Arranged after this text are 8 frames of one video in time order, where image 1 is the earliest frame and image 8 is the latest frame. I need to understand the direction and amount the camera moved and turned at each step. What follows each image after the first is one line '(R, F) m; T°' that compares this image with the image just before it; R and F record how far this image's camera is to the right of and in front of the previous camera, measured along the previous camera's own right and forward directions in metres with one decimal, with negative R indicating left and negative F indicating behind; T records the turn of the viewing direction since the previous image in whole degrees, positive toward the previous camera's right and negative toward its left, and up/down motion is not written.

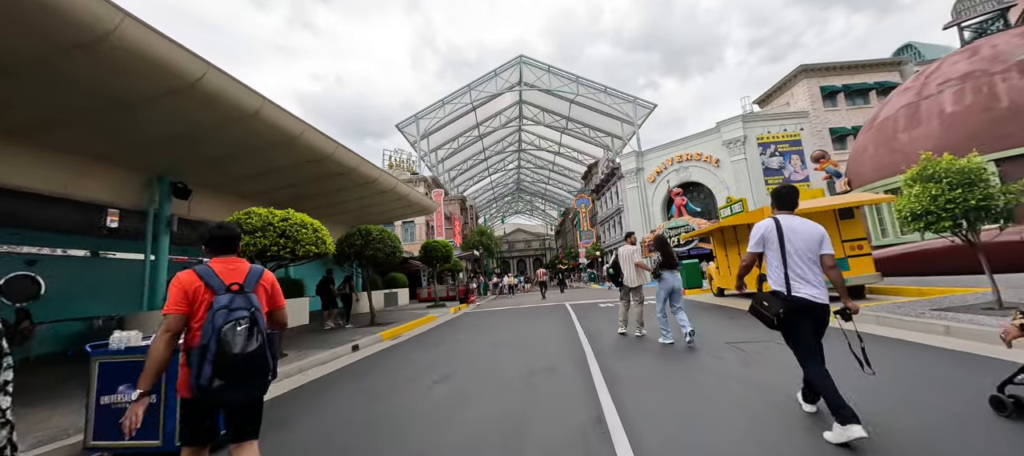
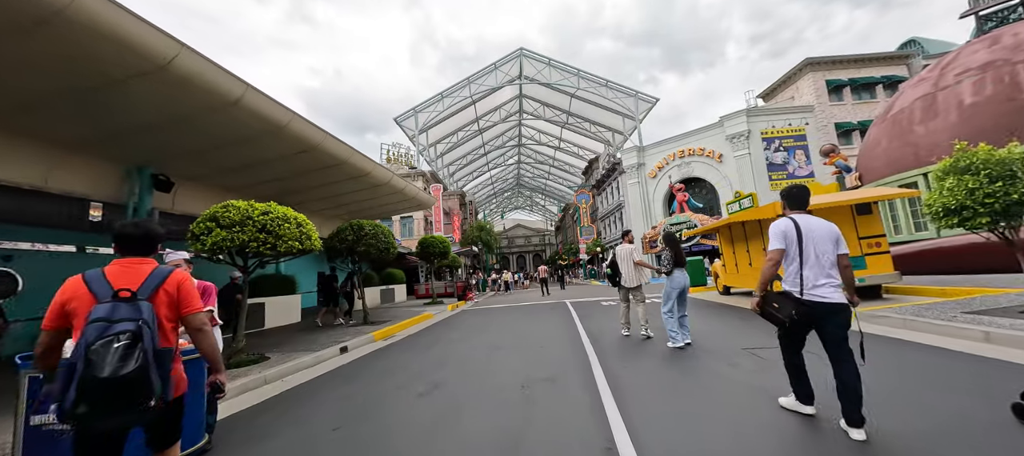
(0.0, +0.4) m; 0°
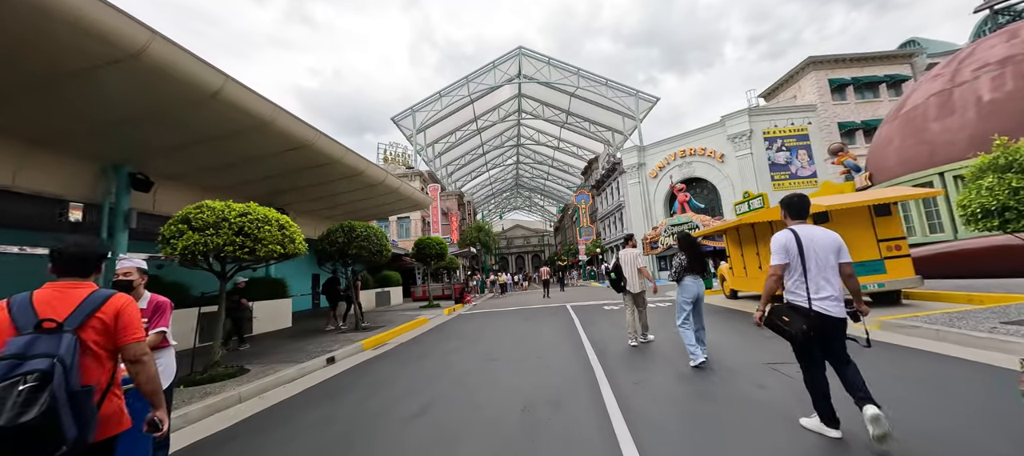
(0.0, +0.4) m; 0°
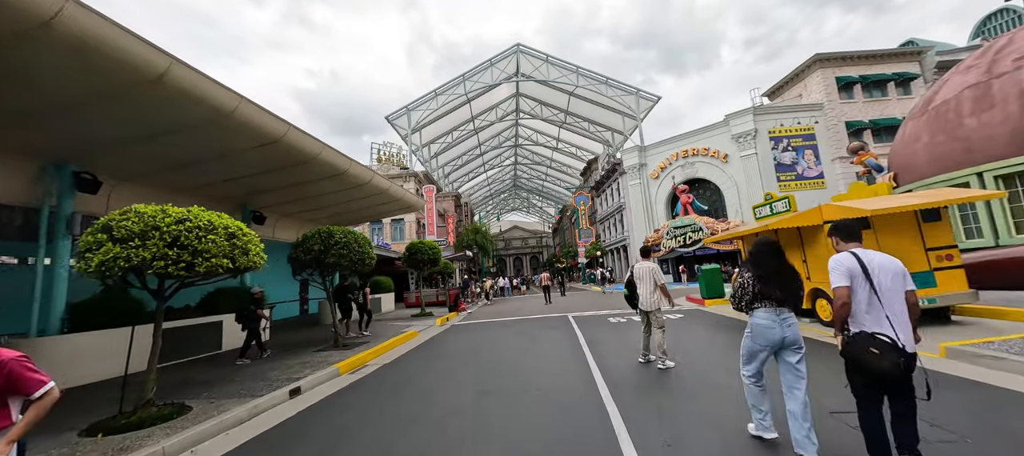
(0.0, +0.9) m; 0°
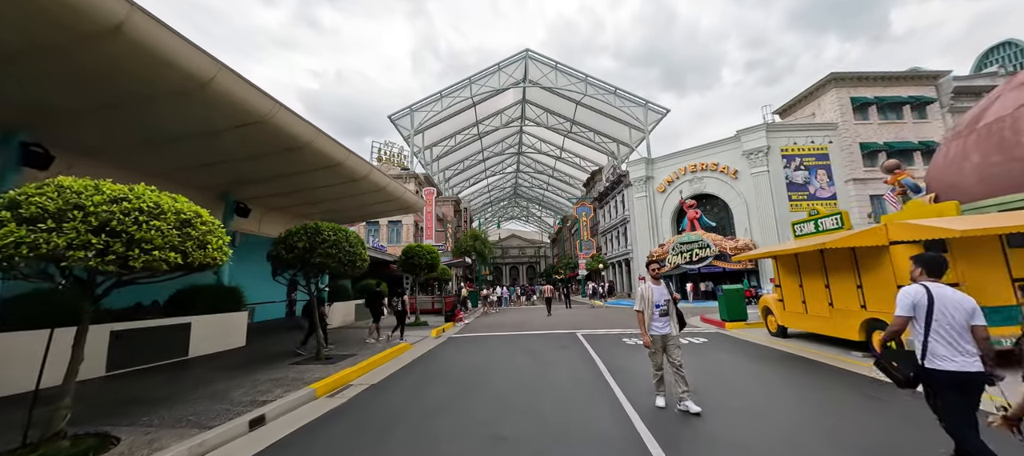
(-0.3, +1.0) m; 0°
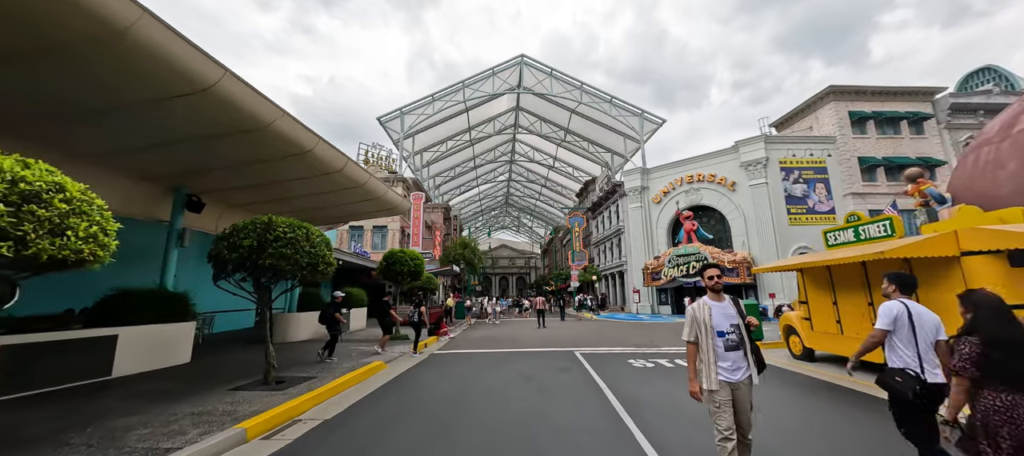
(-0.1, +1.1) m; +1°
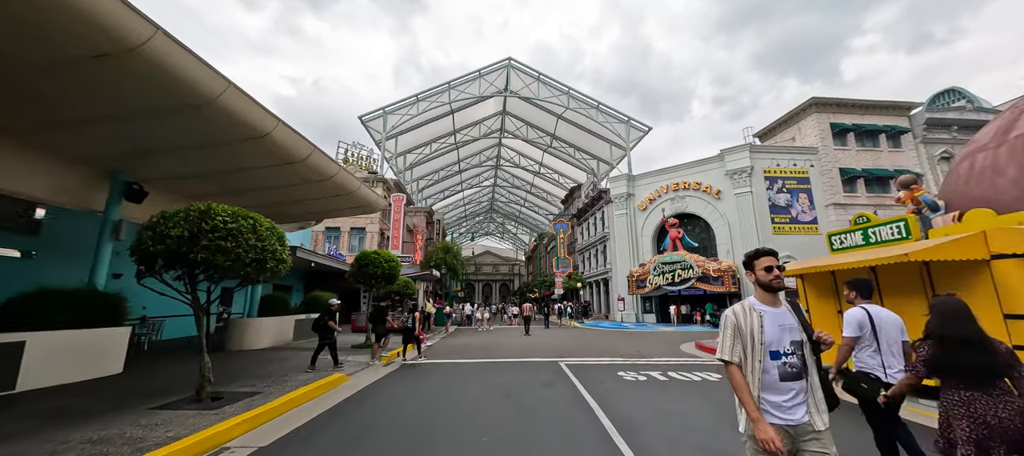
(+0.1, +0.7) m; +2°
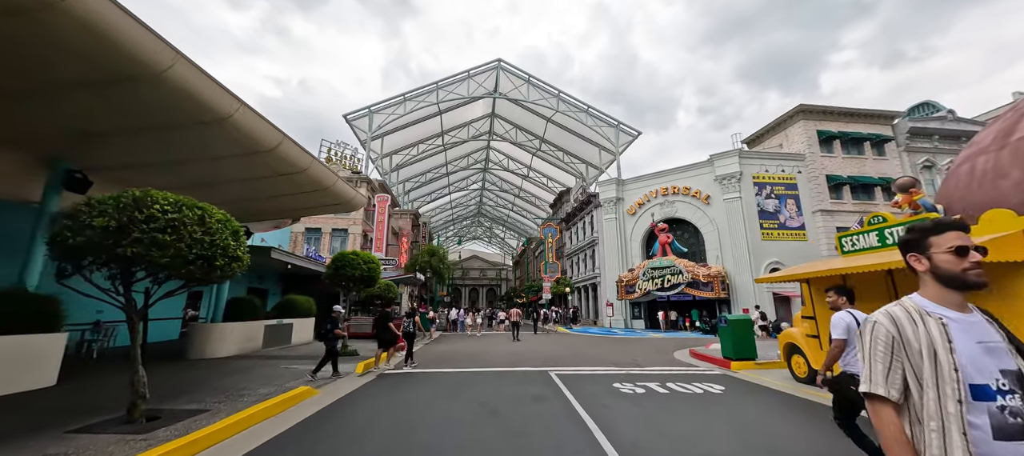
(0.0, +0.6) m; +2°
